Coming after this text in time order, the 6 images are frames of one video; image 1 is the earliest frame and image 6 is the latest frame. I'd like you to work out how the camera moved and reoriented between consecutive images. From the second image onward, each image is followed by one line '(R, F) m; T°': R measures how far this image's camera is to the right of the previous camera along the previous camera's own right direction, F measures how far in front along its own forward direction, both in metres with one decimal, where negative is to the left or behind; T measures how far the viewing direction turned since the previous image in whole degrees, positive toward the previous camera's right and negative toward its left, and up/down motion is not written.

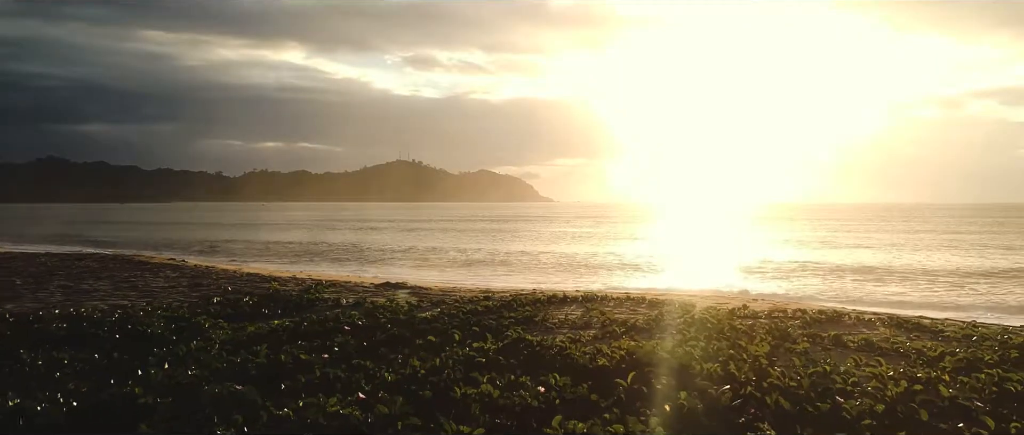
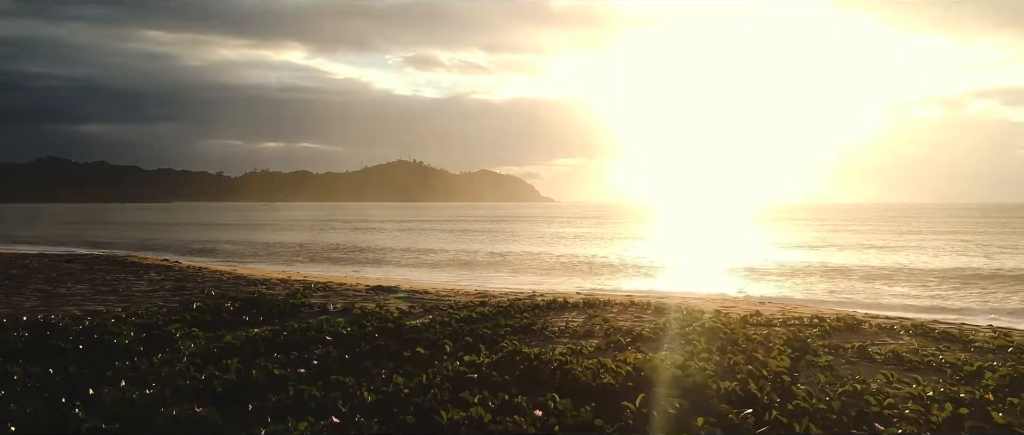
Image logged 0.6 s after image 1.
(-0.3, -3.5) m; 0°
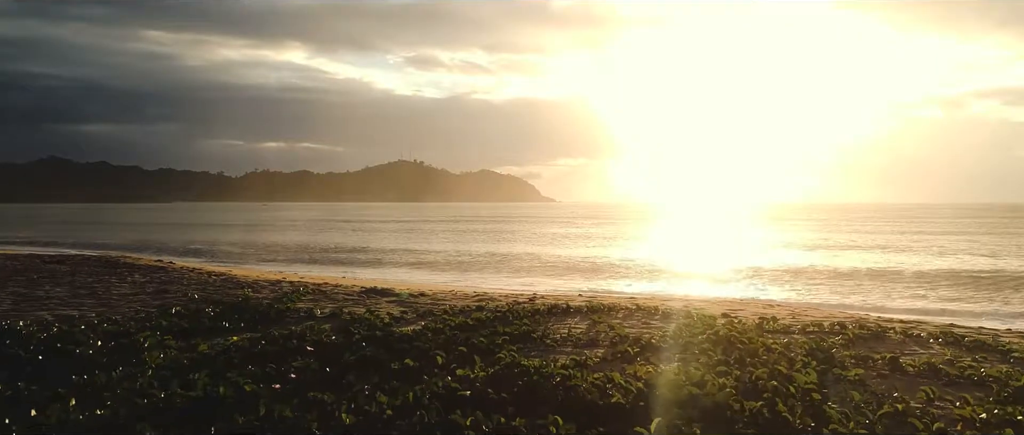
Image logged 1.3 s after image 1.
(0.0, +0.8) m; 0°
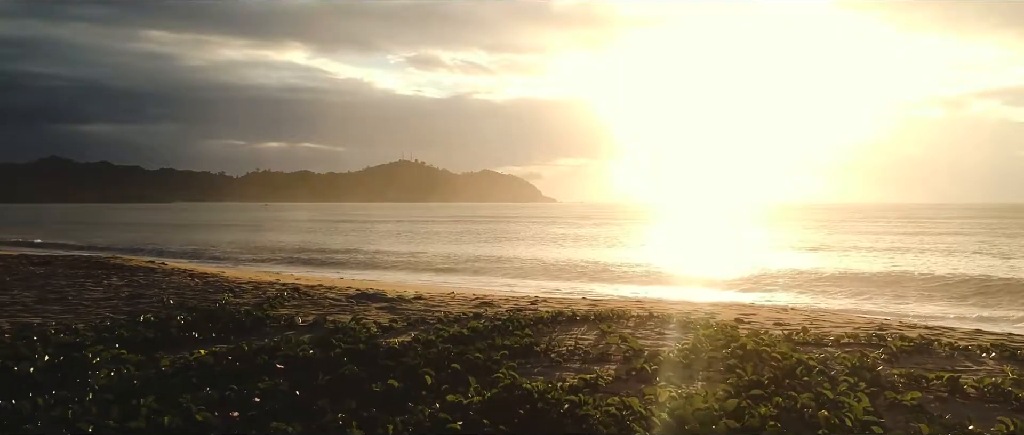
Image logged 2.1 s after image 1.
(0.0, +1.1) m; 0°
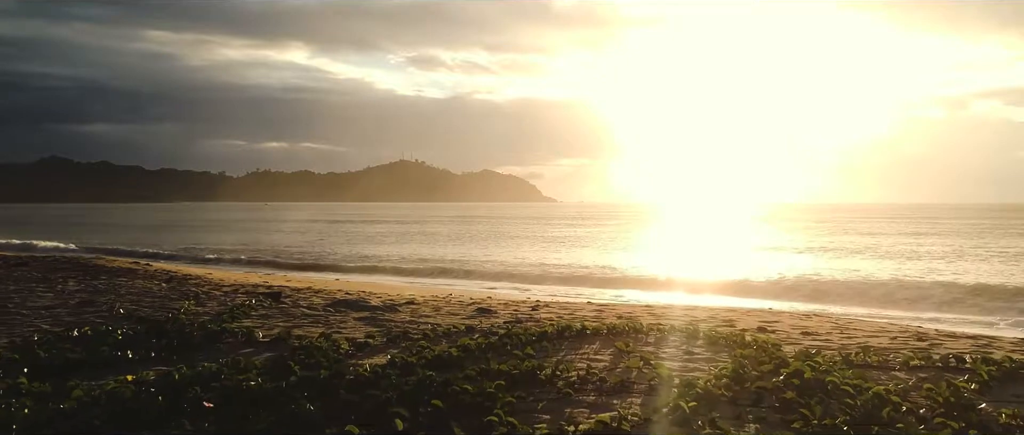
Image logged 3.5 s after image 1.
(0.0, +1.8) m; 0°
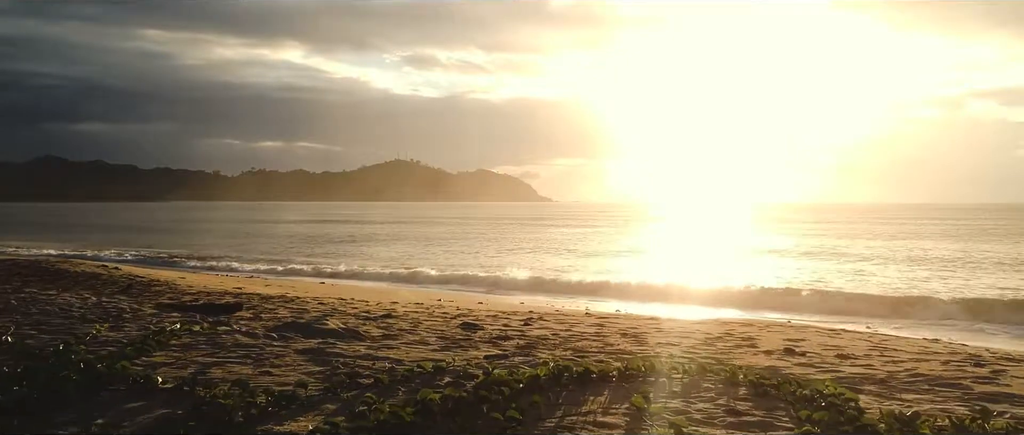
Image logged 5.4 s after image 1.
(+0.2, +2.4) m; 0°
